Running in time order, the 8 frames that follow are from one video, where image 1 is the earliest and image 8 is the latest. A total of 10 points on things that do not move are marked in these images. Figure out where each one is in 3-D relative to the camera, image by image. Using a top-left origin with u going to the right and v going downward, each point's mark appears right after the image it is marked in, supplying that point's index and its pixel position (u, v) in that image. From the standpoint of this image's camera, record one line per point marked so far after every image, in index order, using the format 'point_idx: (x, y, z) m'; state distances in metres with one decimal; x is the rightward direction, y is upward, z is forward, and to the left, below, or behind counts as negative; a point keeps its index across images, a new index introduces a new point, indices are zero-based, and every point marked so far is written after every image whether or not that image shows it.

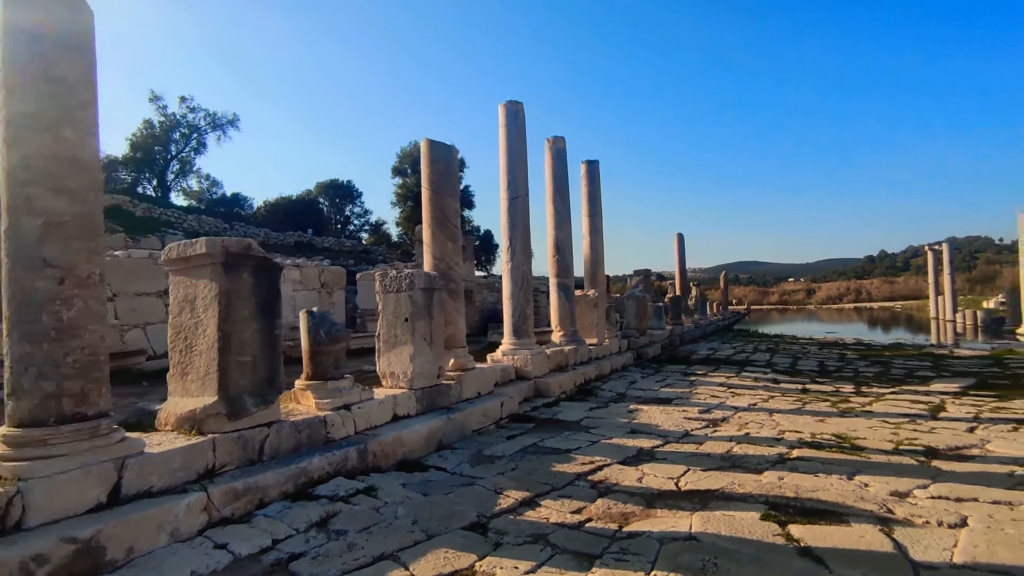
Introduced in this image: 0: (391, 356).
0: (-1.1, -0.6, +5.2) m
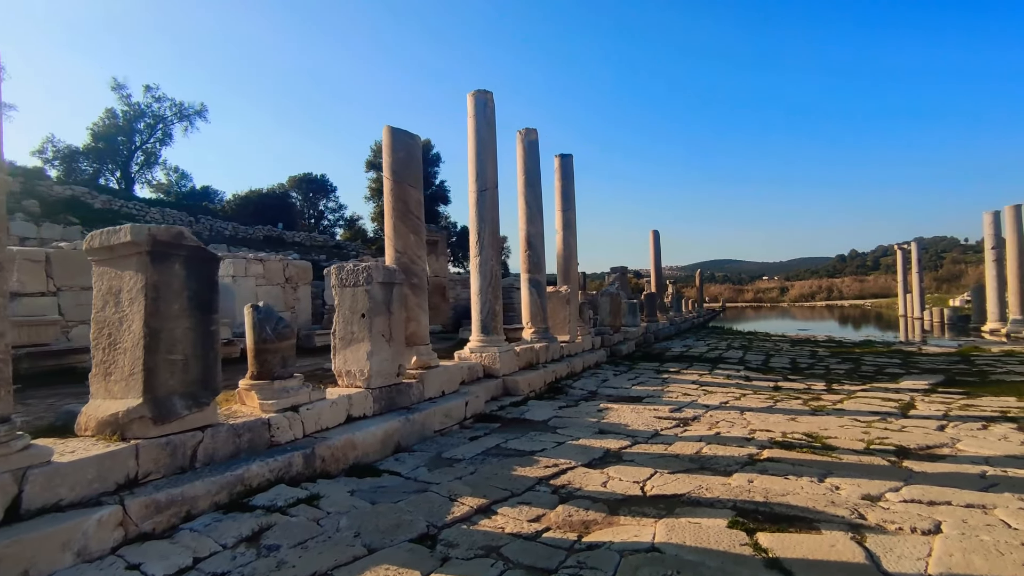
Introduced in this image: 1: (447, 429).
0: (-1.4, -0.6, +4.9) m
1: (-0.6, -1.3, +5.3) m
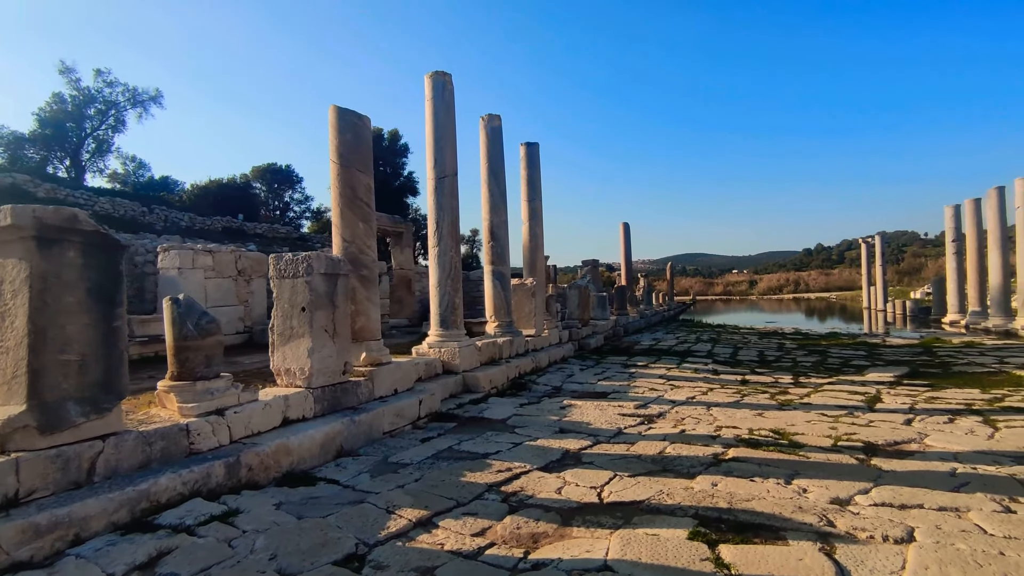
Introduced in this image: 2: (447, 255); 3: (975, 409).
0: (-1.8, -0.5, +4.5) m
1: (-1.0, -1.2, +5.0) m
2: (-0.8, +0.4, +7.1) m
3: (+4.6, -1.2, +5.7) m
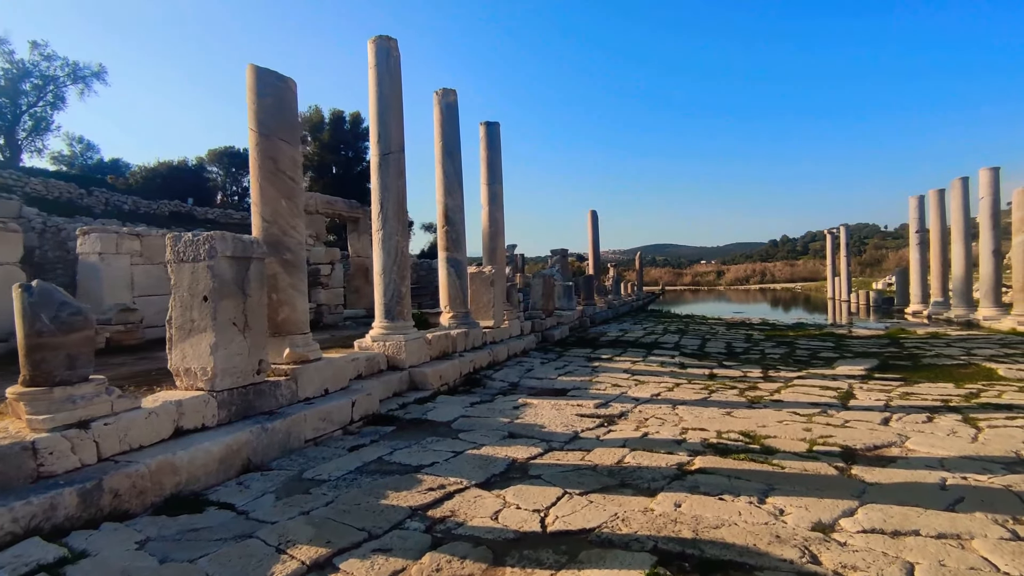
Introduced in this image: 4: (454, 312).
0: (-2.2, -0.4, +3.9) m
1: (-1.4, -1.1, +4.4) m
2: (-1.3, +0.6, +6.5) m
3: (+4.1, -1.1, +5.4) m
4: (-0.8, -0.3, +8.3) m
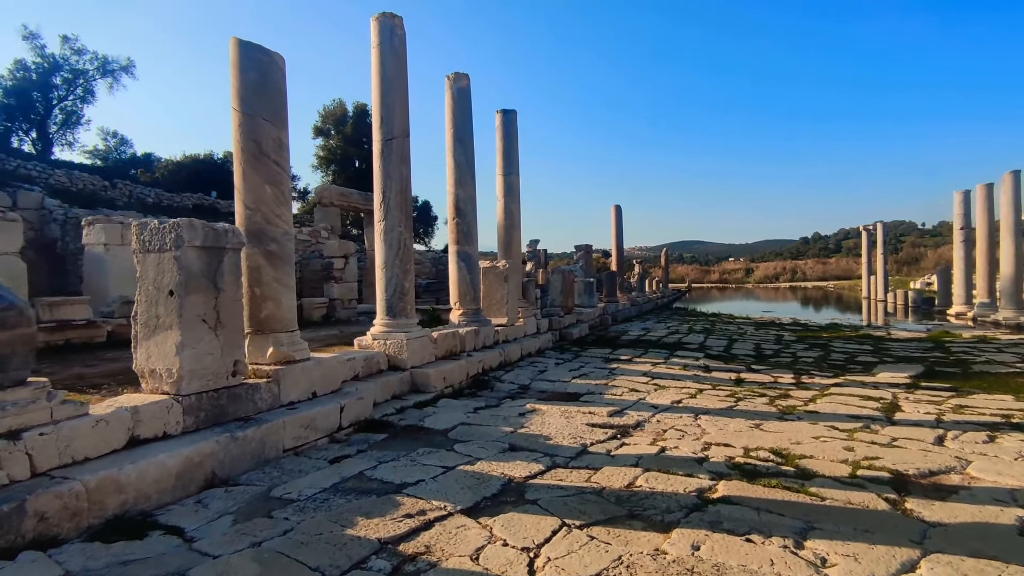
0: (-2.2, -0.4, +3.5) m
1: (-1.4, -1.1, +4.0) m
2: (-1.2, +0.6, +6.1) m
3: (+4.2, -1.1, +4.8) m
4: (-0.6, -0.3, +7.8) m
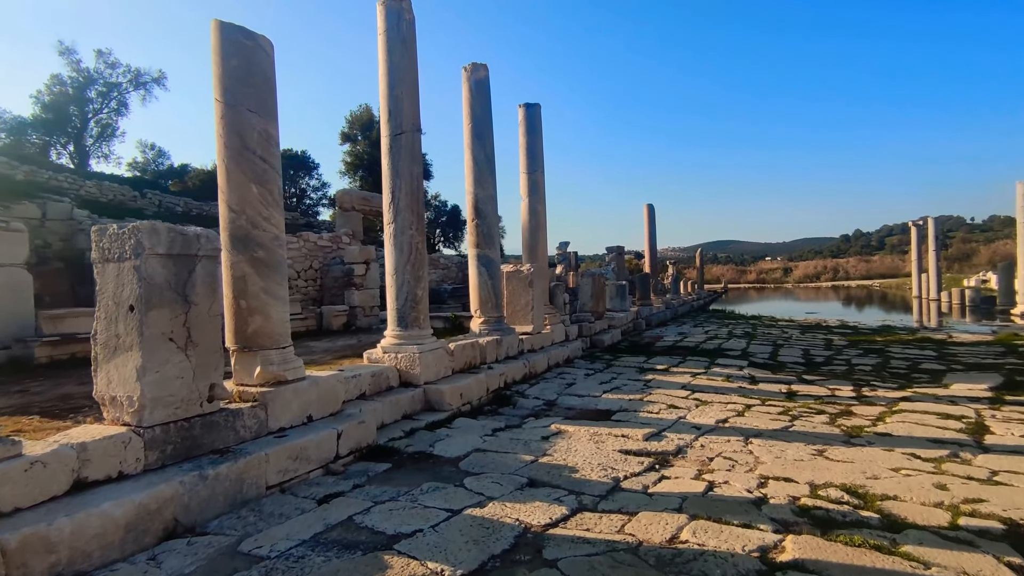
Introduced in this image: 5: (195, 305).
0: (-2.1, -0.4, +3.0) m
1: (-1.3, -1.2, +3.5) m
2: (-1.0, +0.5, +5.6) m
3: (+4.3, -1.1, +4.0) m
4: (-0.3, -0.4, +7.3) m
5: (-1.8, -0.1, +3.2) m
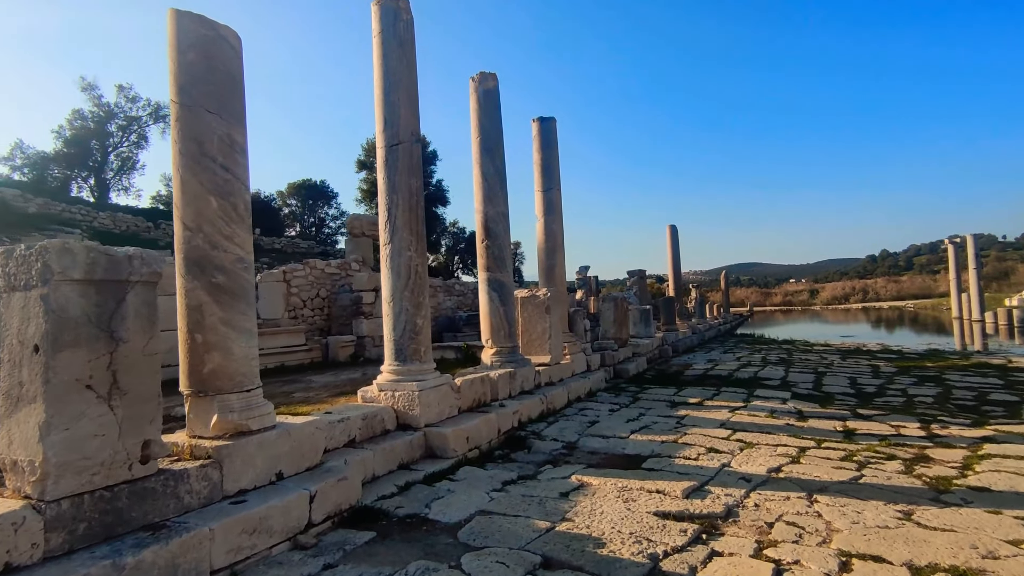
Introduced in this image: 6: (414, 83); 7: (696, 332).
0: (-2.1, -0.6, +2.4) m
1: (-1.3, -1.3, +2.8) m
2: (-0.9, +0.3, +4.9) m
3: (+4.4, -1.2, +3.1) m
4: (-0.2, -0.7, +6.6) m
5: (-1.7, -0.2, +2.6) m
6: (-0.9, +1.8, +5.1) m
7: (+5.6, -1.3, +17.4) m
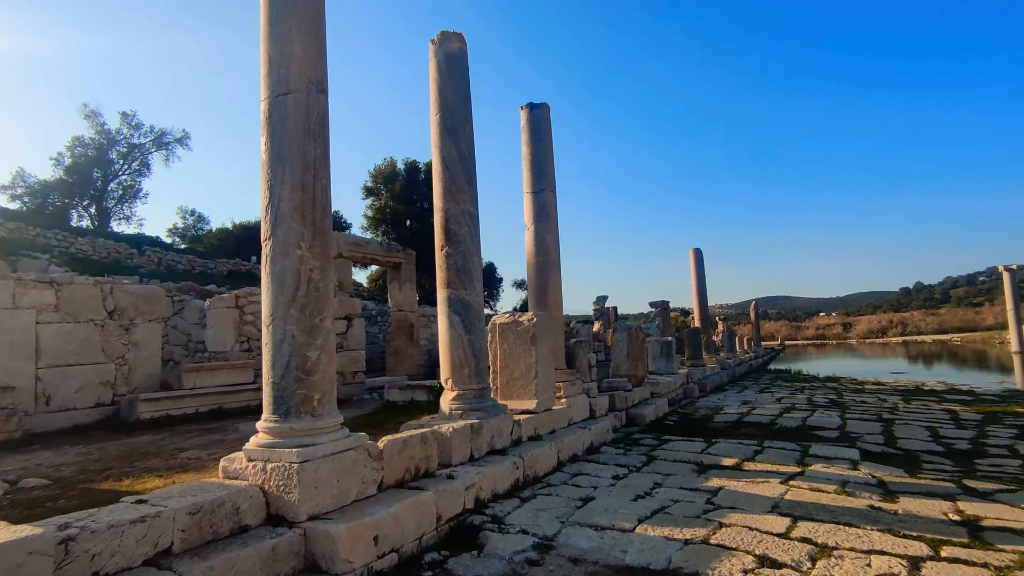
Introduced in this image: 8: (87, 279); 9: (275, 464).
0: (-2.5, -0.5, +0.8) m
1: (-1.7, -1.3, +1.1) m
2: (-1.3, +0.2, +3.3) m
3: (+4.0, -1.2, +1.2) m
4: (-0.4, -0.9, +4.9) m
5: (-2.2, -0.2, +1.0) m
6: (-1.2, +1.7, +3.6) m
7: (+5.8, -2.1, +15.4) m
8: (-5.0, +0.1, +6.7) m
9: (-1.3, -0.9, +3.1) m
